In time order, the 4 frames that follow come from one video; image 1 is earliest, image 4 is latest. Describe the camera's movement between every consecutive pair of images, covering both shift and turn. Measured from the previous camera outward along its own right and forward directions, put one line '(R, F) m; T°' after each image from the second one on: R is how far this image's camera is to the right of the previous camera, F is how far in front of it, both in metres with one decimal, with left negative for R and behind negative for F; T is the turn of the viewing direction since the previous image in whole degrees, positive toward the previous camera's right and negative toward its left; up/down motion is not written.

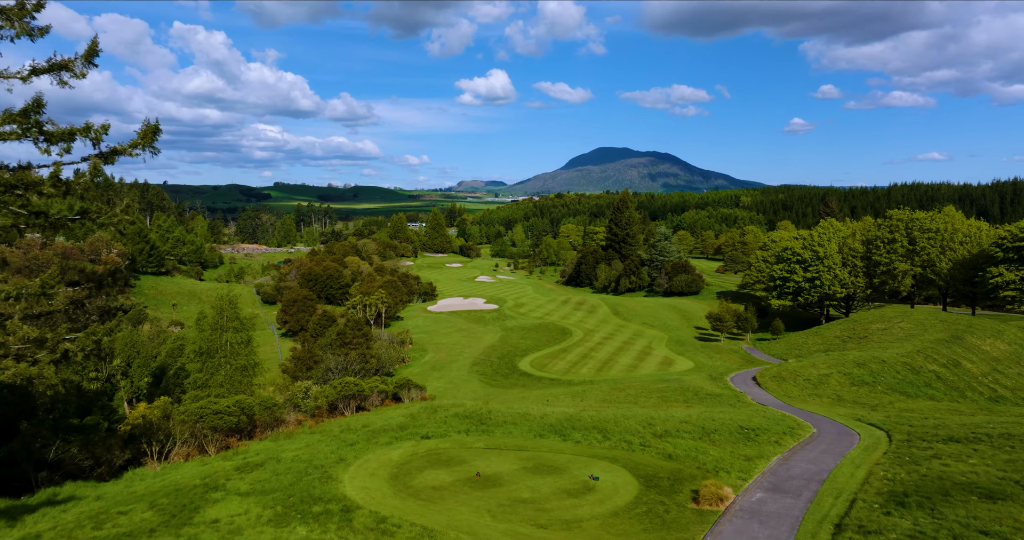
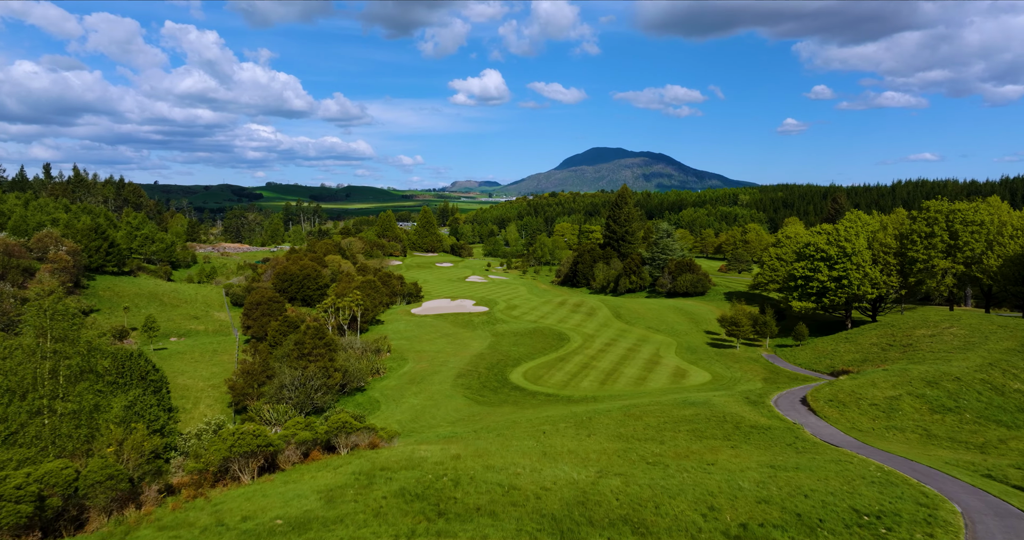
(+0.3, +7.2) m; 0°
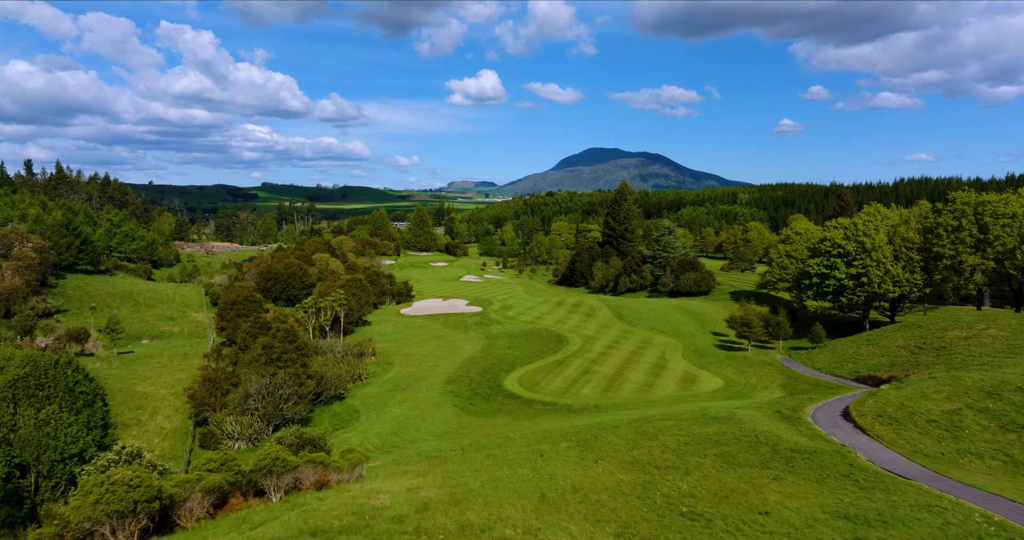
(+0.2, +4.2) m; 0°
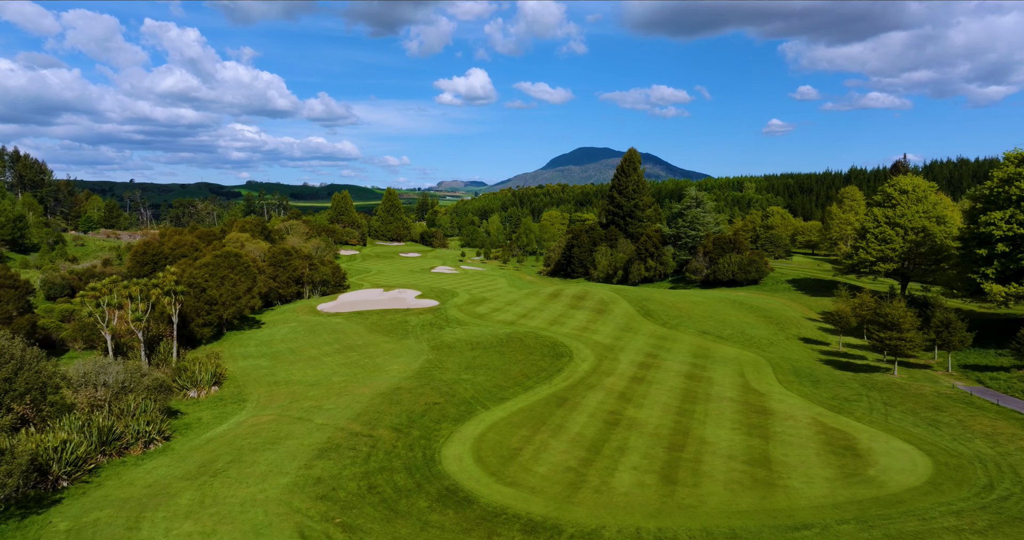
(+1.3, +24.5) m; +1°
